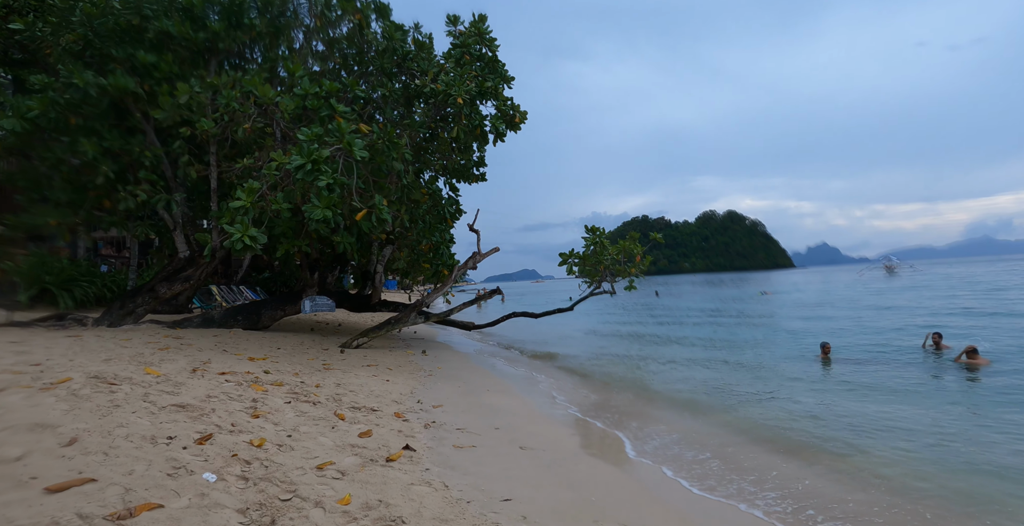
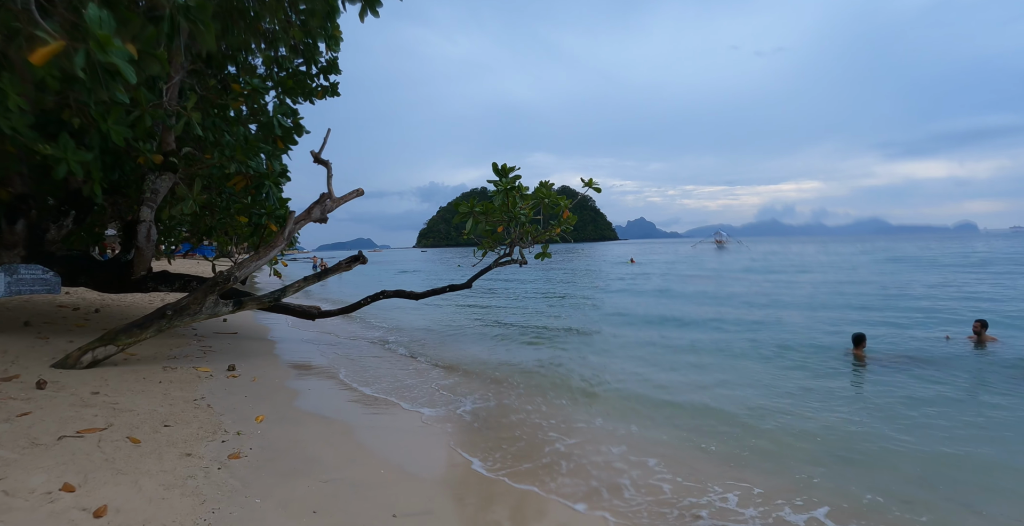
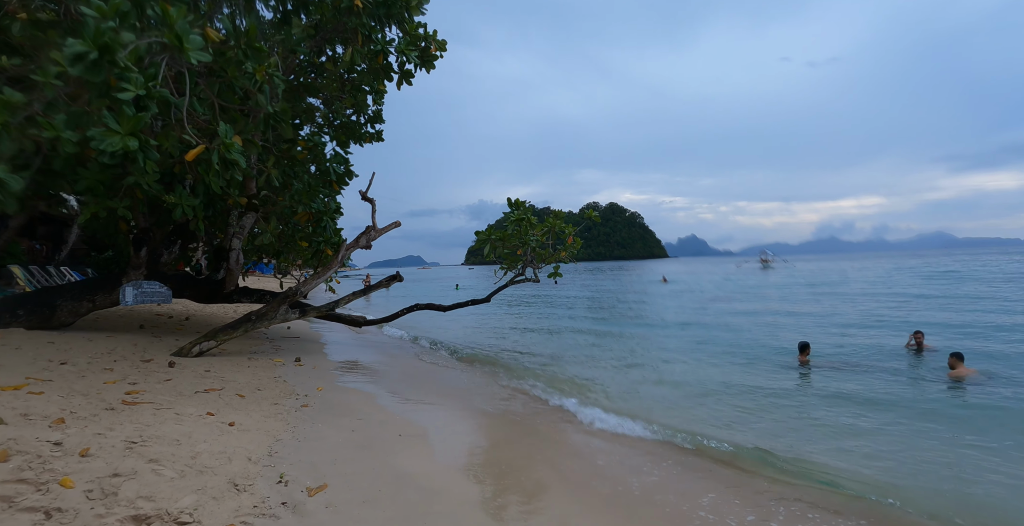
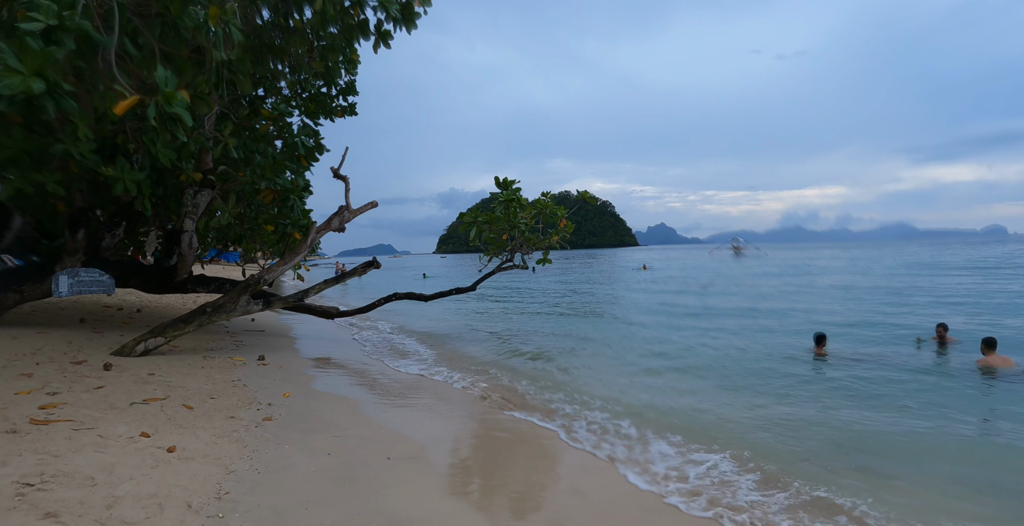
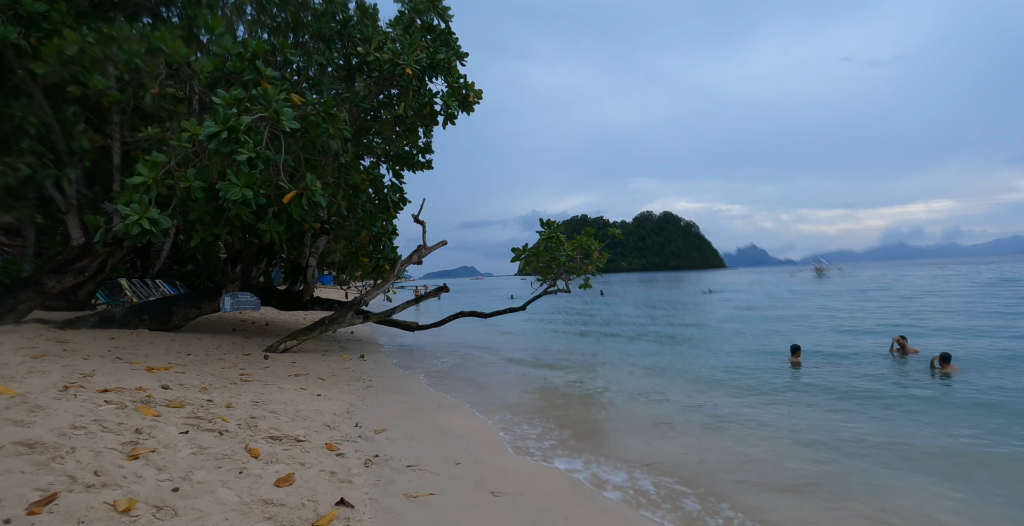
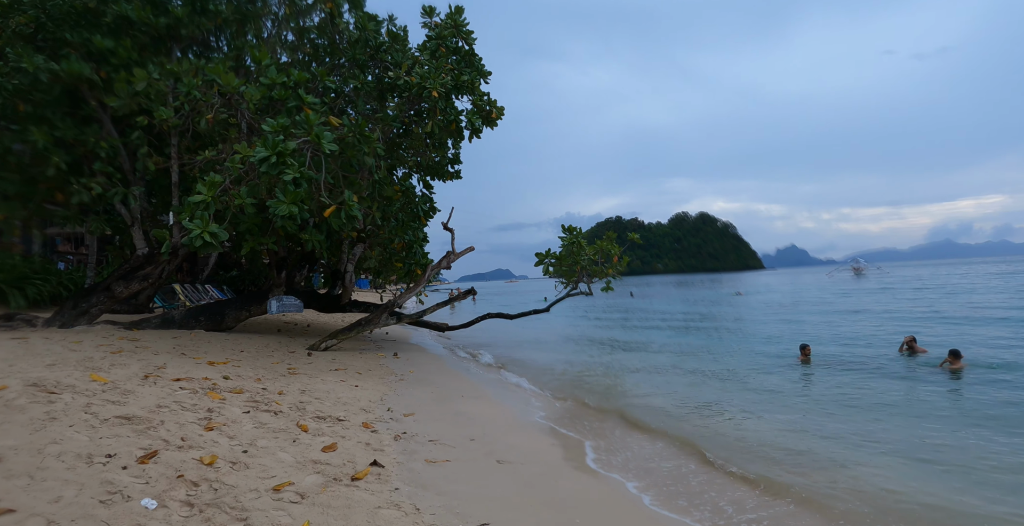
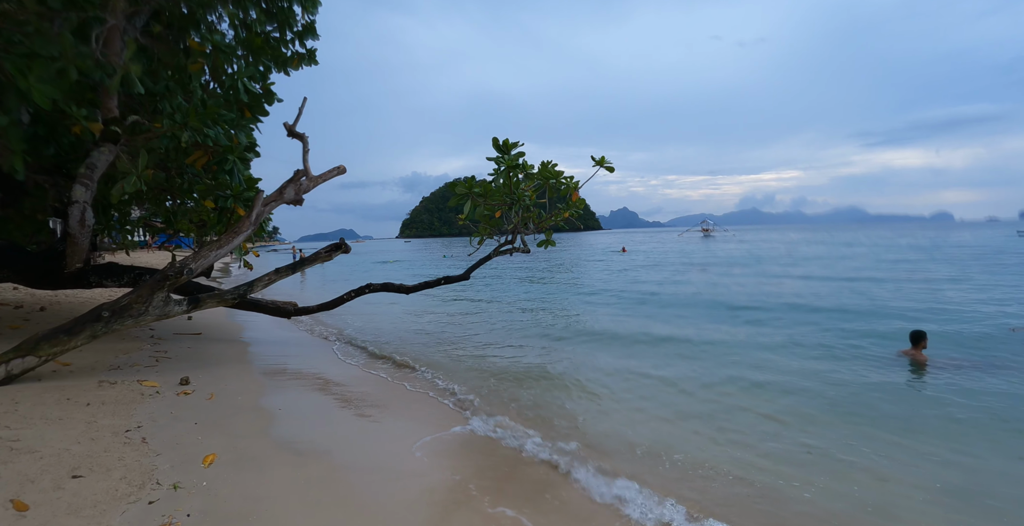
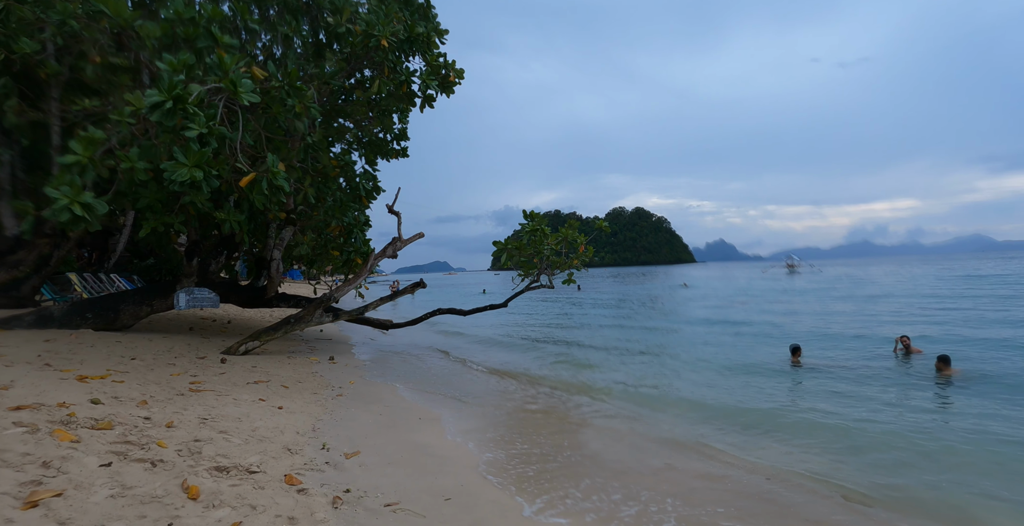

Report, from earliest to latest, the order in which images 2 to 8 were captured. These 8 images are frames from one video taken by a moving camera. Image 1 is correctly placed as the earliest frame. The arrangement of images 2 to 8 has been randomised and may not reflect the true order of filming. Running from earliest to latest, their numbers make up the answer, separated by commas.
6, 5, 8, 3, 4, 2, 7
